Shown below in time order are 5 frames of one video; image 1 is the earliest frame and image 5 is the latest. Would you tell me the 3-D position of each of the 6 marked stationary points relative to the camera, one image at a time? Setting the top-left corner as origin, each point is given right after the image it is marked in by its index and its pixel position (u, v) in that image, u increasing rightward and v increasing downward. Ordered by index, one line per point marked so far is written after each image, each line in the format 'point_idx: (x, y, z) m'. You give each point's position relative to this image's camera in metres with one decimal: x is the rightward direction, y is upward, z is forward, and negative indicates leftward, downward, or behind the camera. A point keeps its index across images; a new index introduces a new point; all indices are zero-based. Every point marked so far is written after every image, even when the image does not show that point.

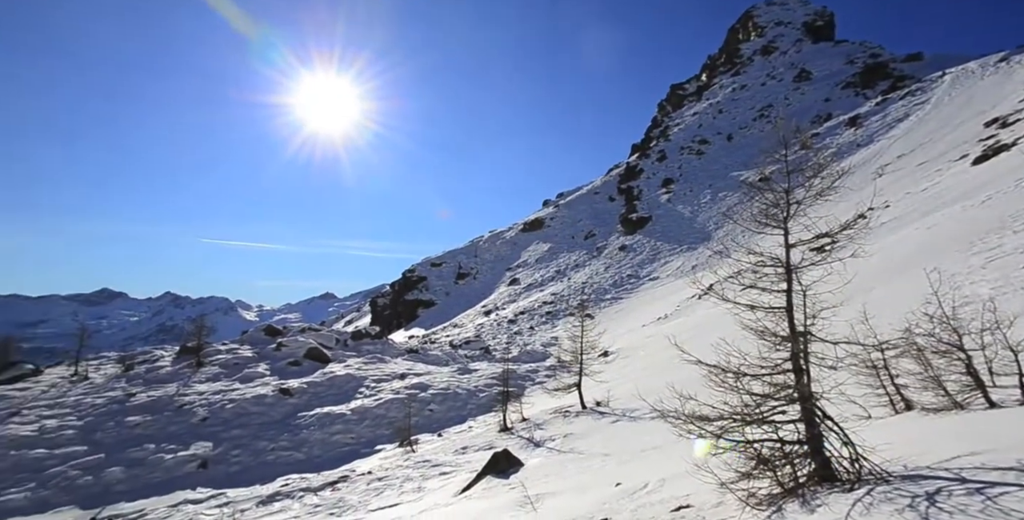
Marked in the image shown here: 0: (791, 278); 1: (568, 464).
0: (+3.5, -0.2, +7.1) m
1: (+1.6, -5.5, +15.8) m
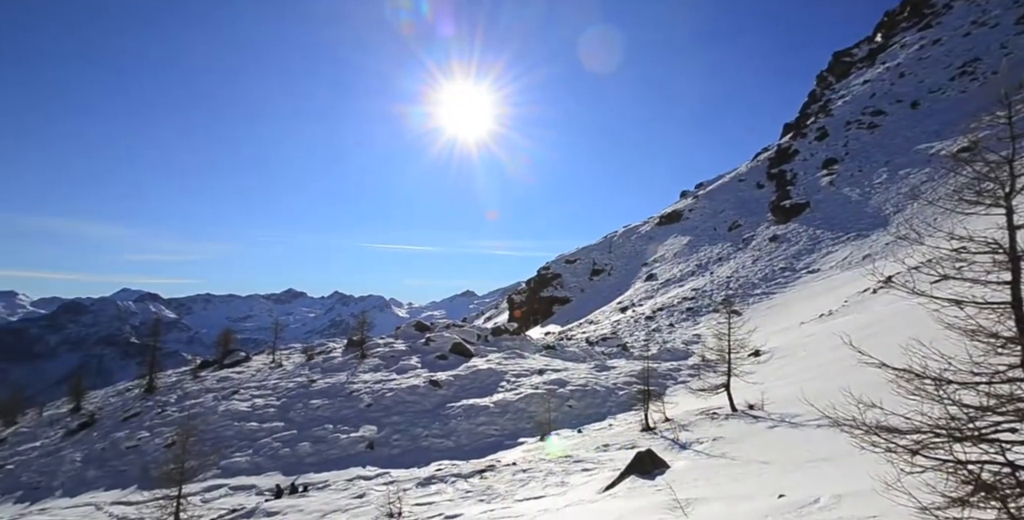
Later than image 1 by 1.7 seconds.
0: (+5.0, -0.1, +6.0) m
1: (+5.3, -5.3, +14.9) m
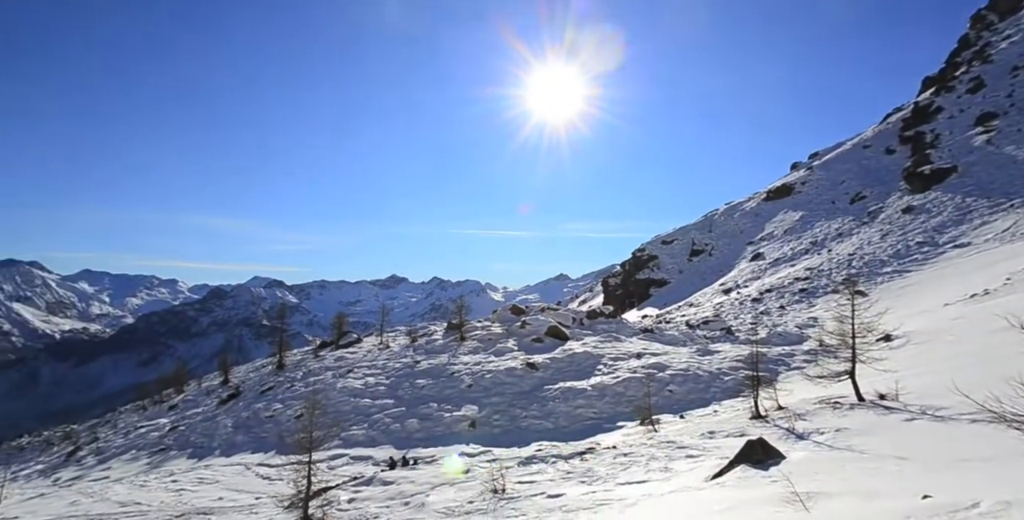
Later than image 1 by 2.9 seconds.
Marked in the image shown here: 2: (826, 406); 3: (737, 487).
0: (+6.0, +0.2, +4.9) m
1: (+7.7, -4.7, +13.8) m
2: (+10.6, -5.0, +20.0) m
3: (+5.3, -5.4, +14.0) m
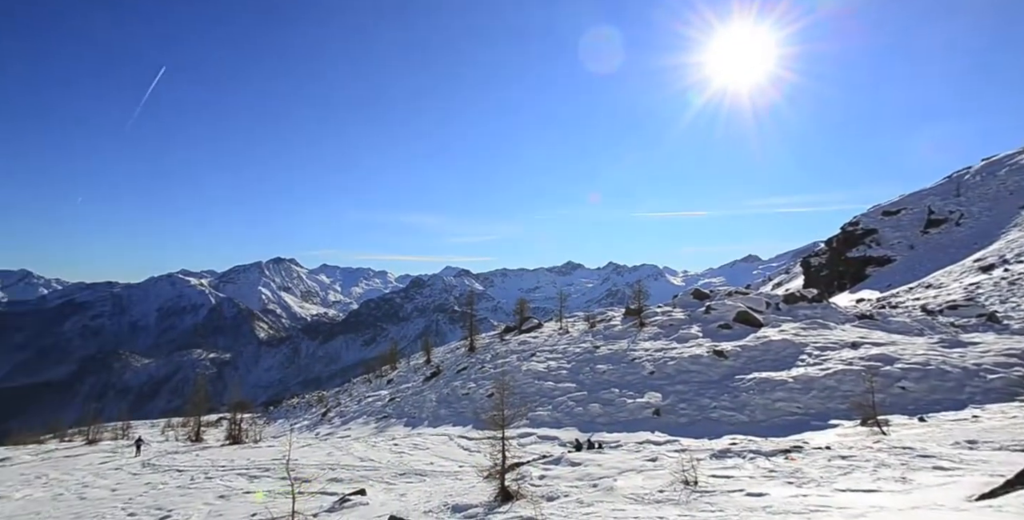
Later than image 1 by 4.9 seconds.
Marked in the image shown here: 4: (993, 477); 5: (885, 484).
0: (+7.4, +0.6, +1.6) m
1: (+11.9, -4.1, +9.7) m
2: (+16.5, -4.0, +14.8) m
3: (+9.7, -4.8, +10.6) m
4: (+14.8, -6.7, +17.9) m
5: (+12.4, -7.5, +19.0) m
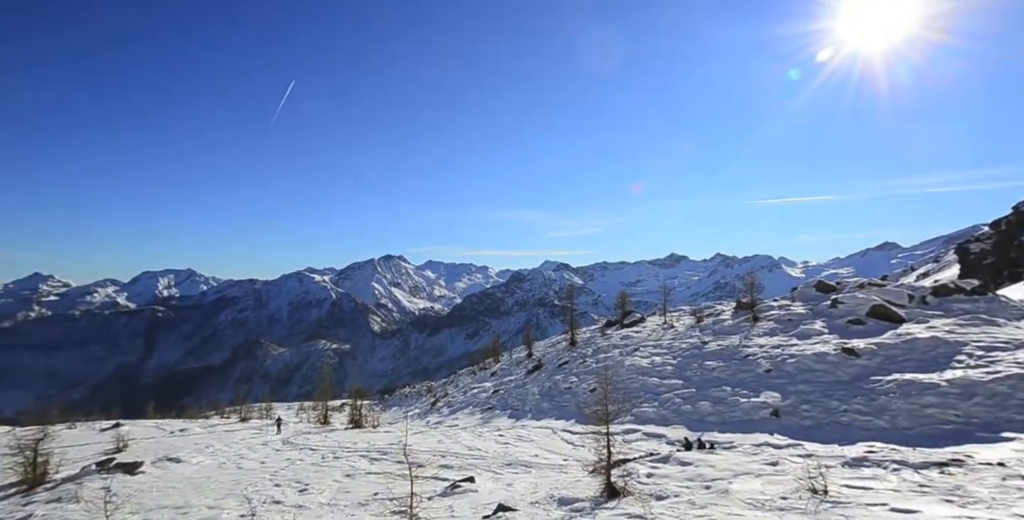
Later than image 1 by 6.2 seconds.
0: (+8.0, +0.8, -1.7) m
1: (+13.9, -3.7, +5.5) m
2: (+19.2, -3.5, +9.7) m
3: (+11.9, -4.4, +6.8) m
4: (+18.2, -6.1, +13.2) m
5: (+16.0, -7.0, +14.6) m
